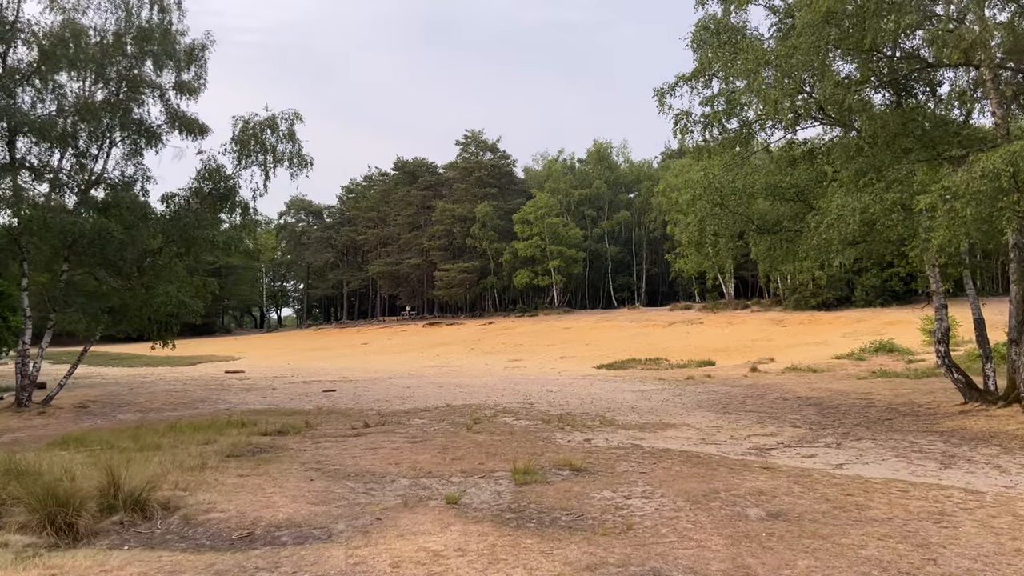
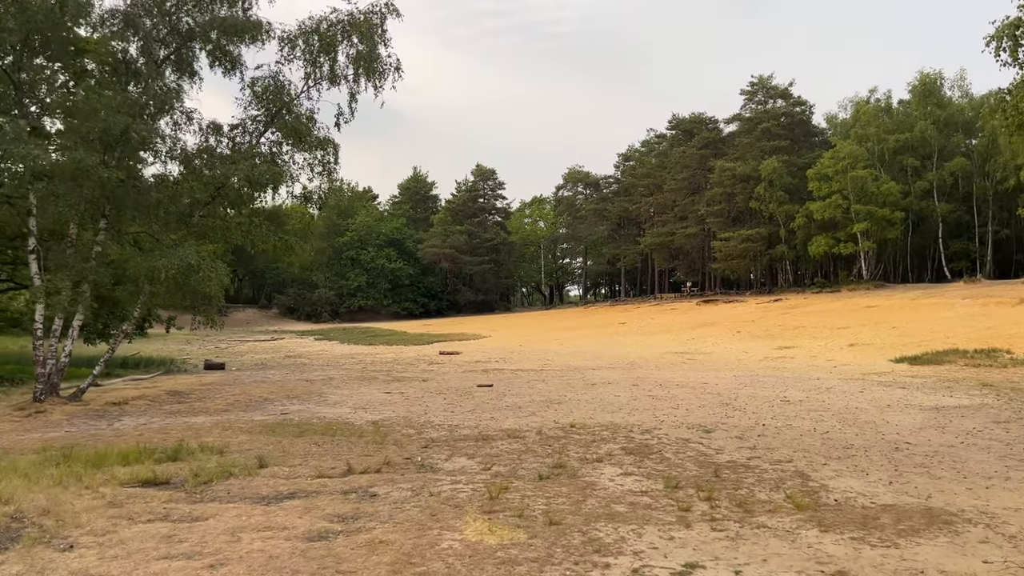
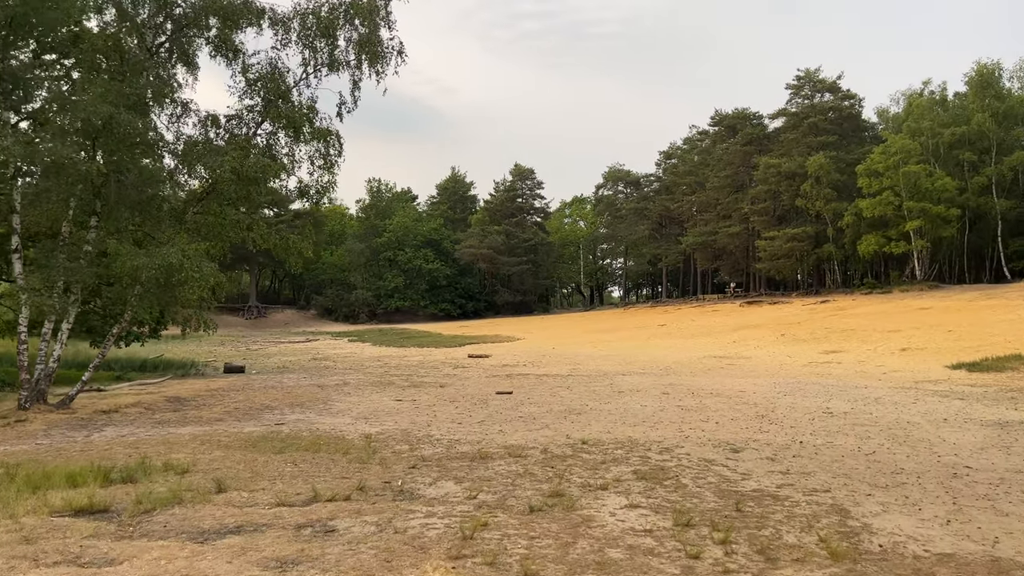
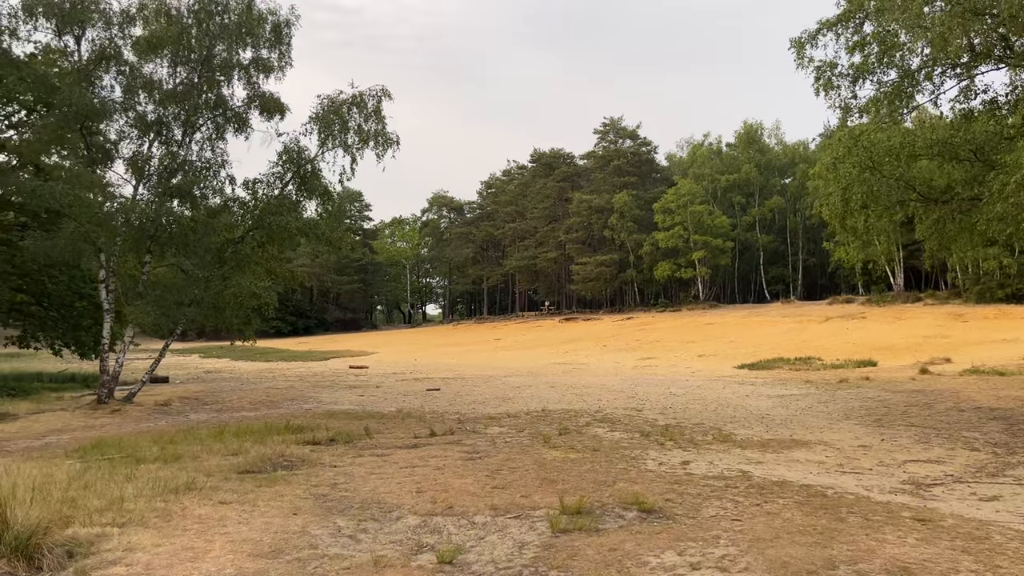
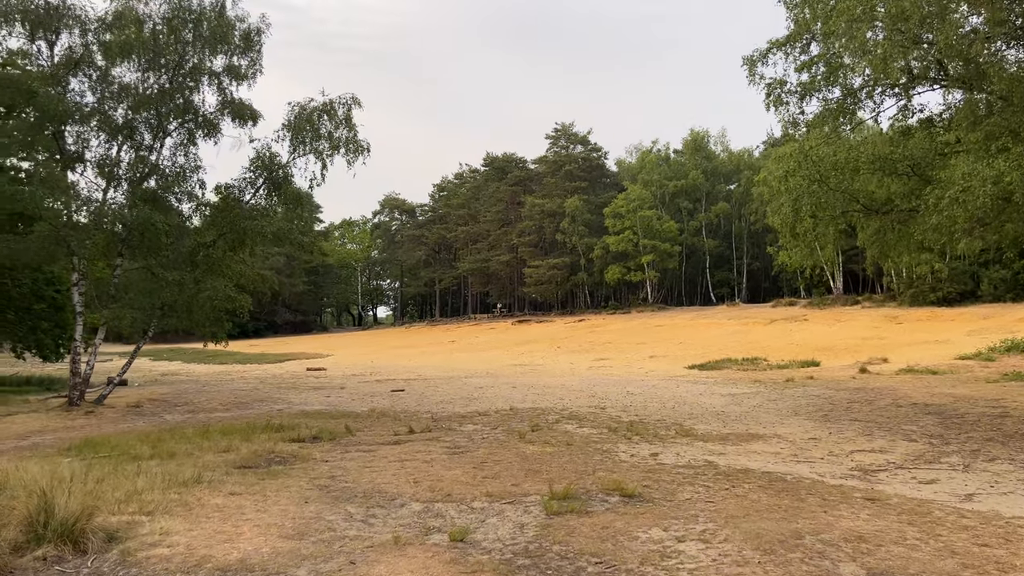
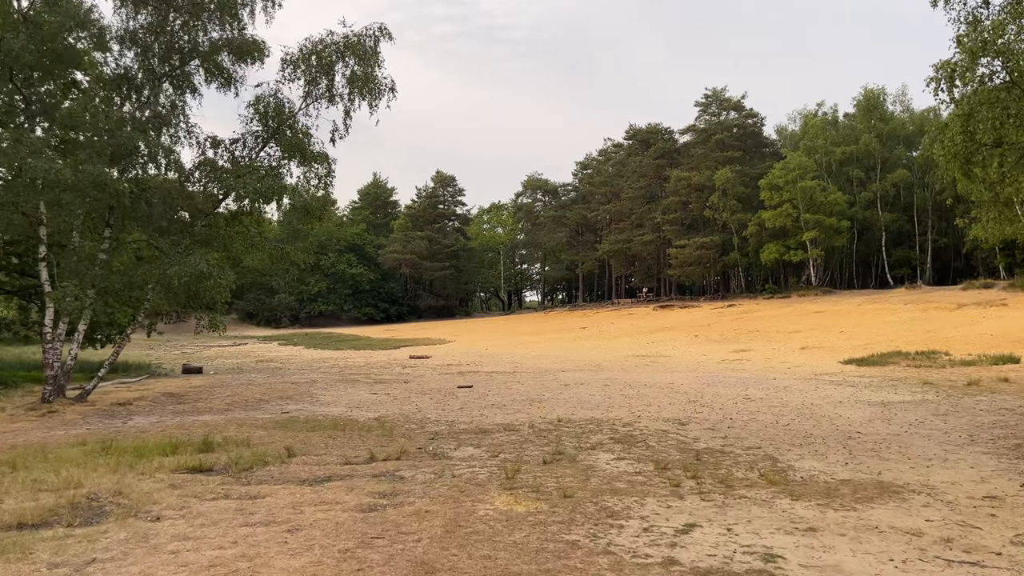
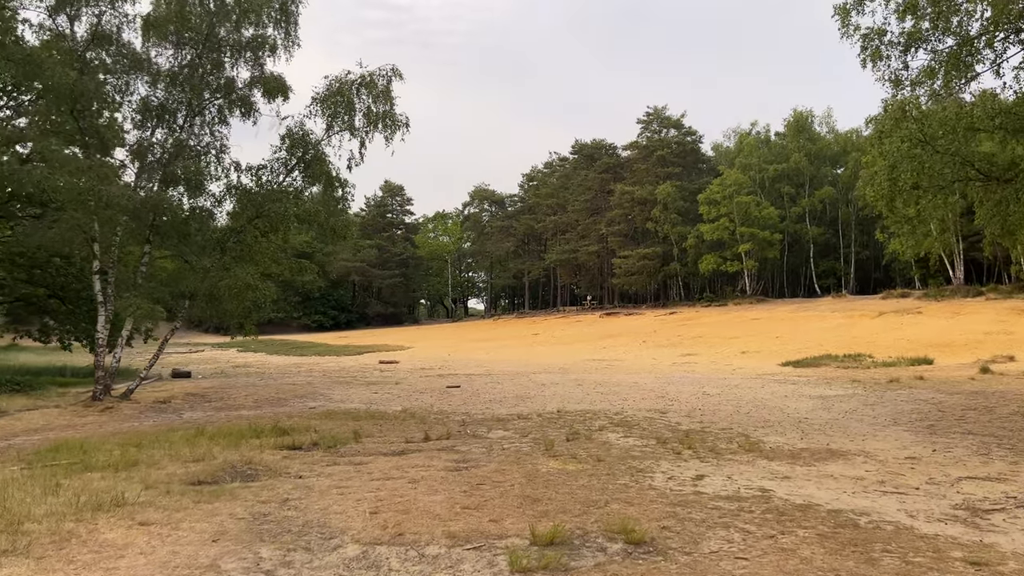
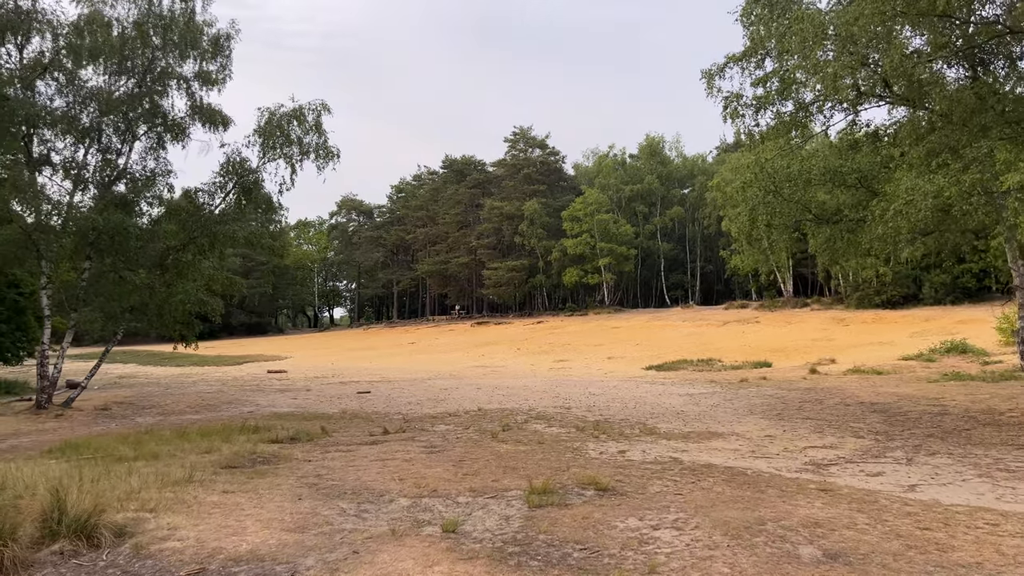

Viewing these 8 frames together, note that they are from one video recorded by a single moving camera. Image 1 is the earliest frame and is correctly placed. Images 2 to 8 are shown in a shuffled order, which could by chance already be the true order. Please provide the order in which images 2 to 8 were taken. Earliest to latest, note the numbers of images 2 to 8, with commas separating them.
8, 5, 4, 7, 6, 2, 3
